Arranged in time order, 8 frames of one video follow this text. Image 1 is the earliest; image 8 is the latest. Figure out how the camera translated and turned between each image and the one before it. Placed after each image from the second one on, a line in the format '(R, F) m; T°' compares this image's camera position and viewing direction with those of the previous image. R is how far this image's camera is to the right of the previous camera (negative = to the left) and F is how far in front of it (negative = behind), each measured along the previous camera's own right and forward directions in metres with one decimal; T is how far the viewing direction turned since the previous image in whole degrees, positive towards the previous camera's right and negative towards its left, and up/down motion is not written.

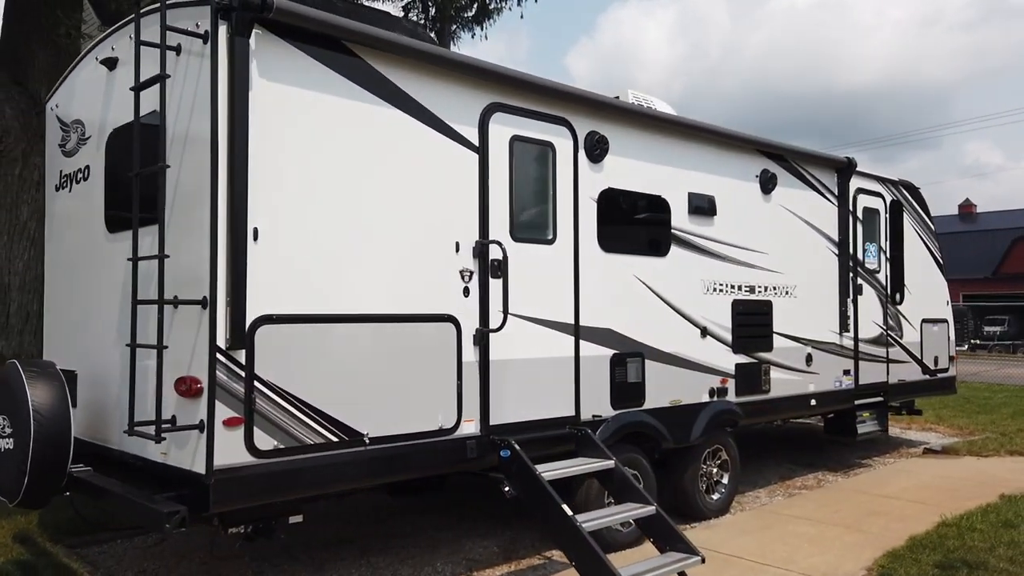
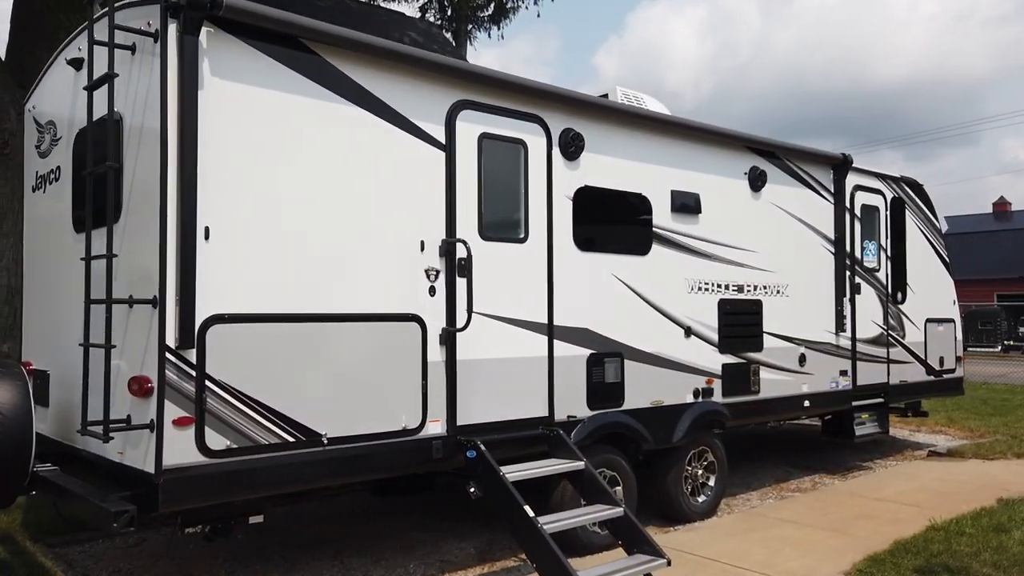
(+0.3, +0.1) m; -2°
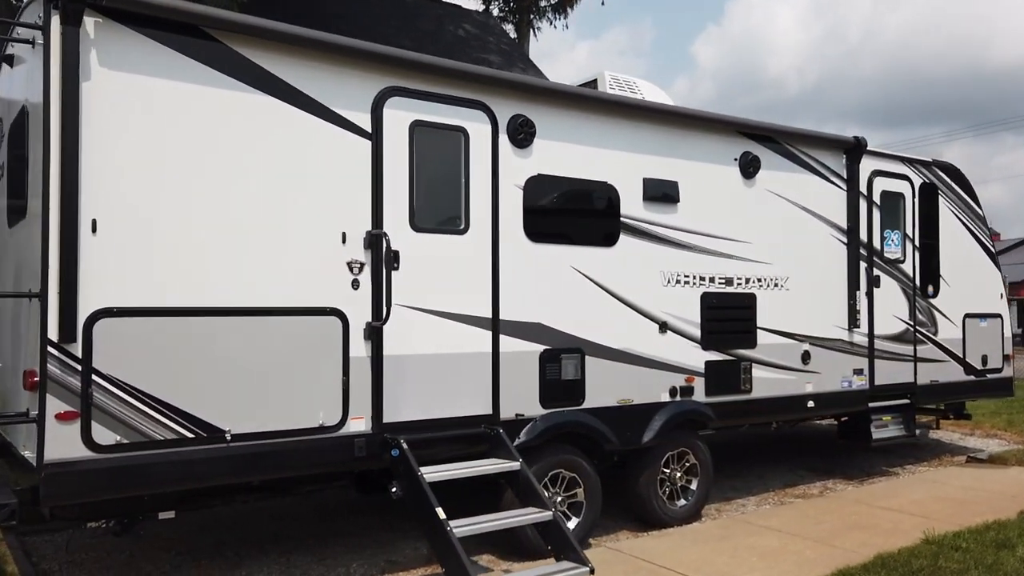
(+0.8, +0.2) m; -6°
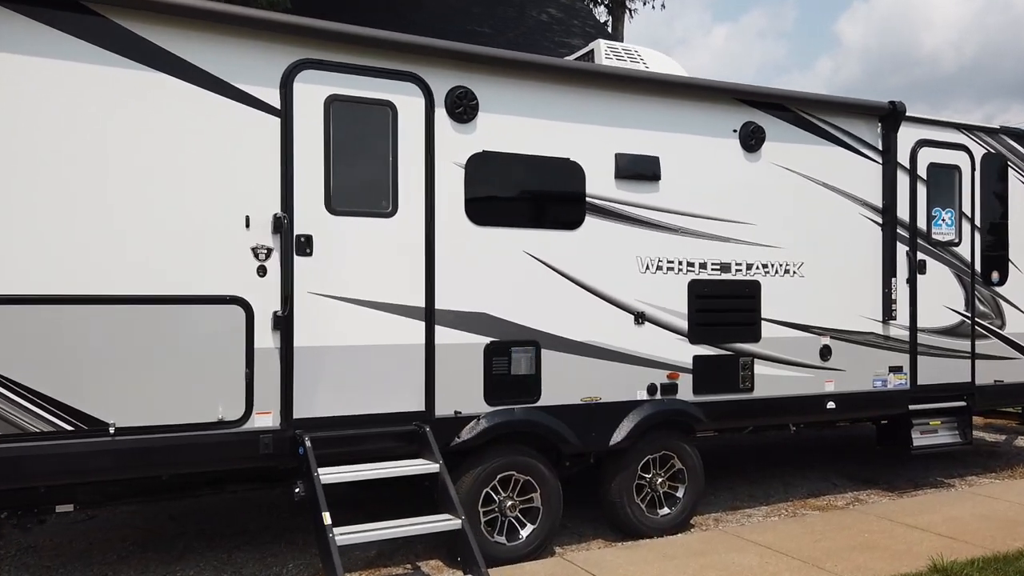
(+0.9, +0.4) m; -9°
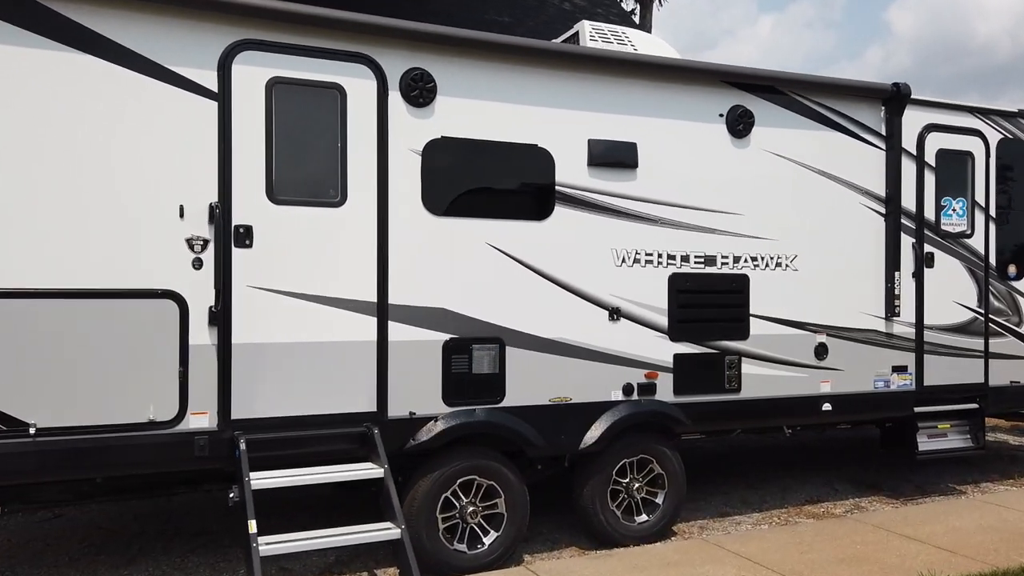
(+0.4, +0.3) m; -2°
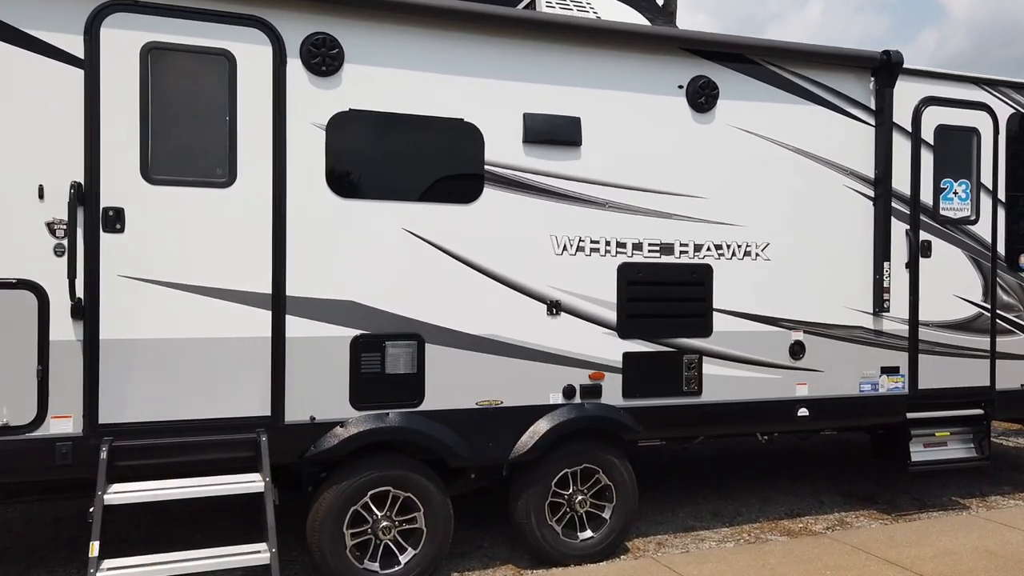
(+0.6, +0.5) m; -3°
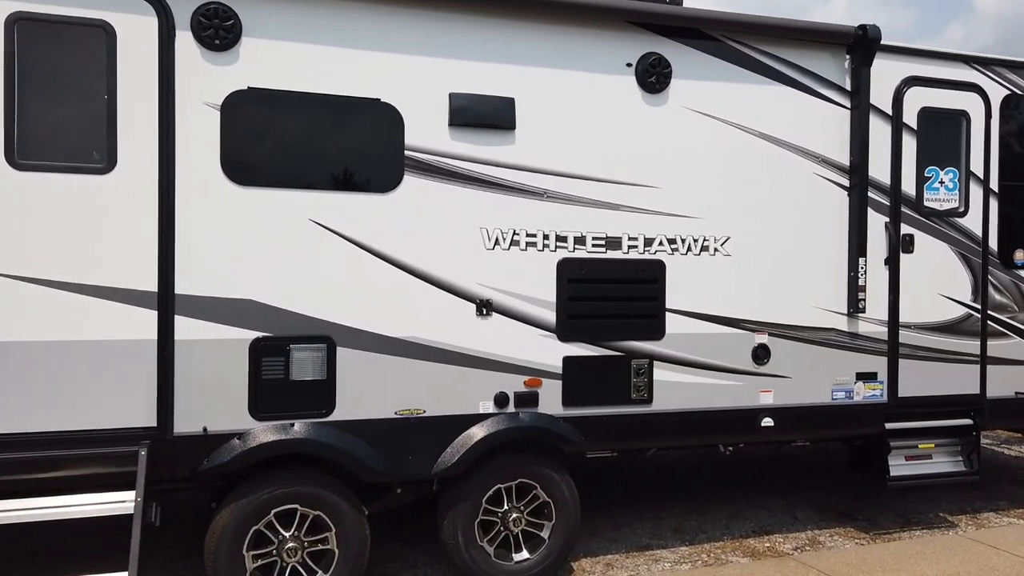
(+0.4, +0.4) m; -1°
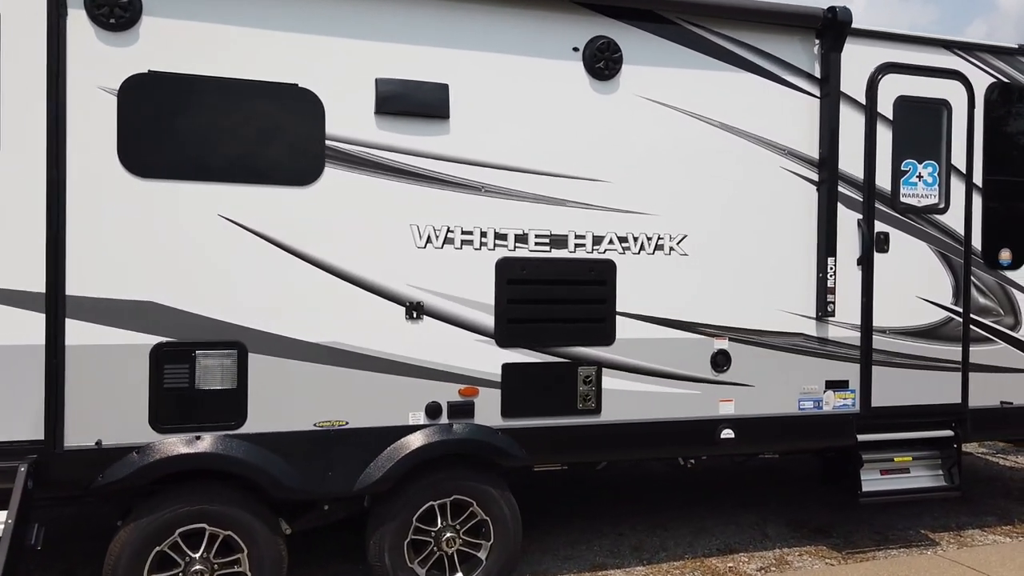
(+0.3, +0.3) m; -1°
